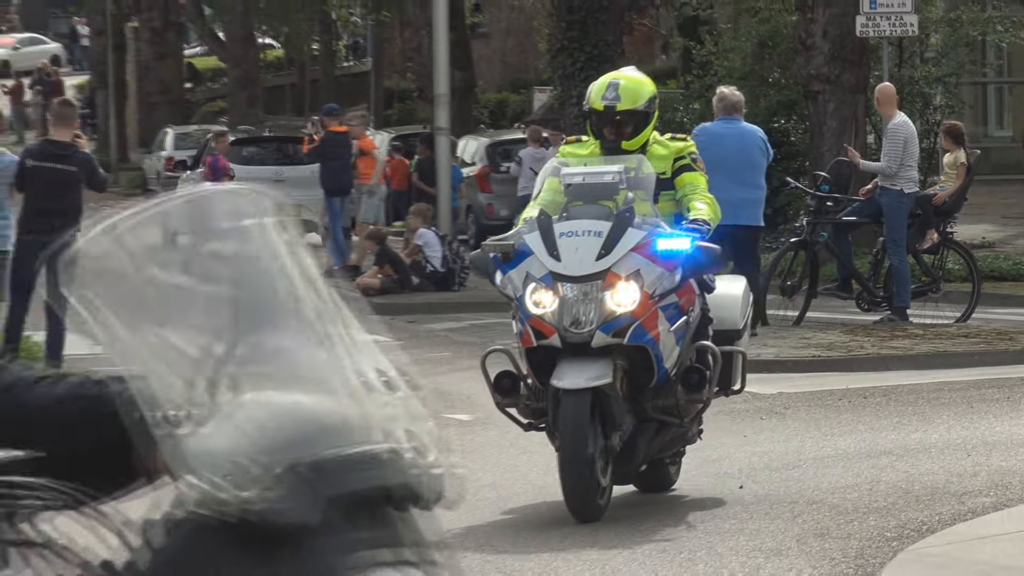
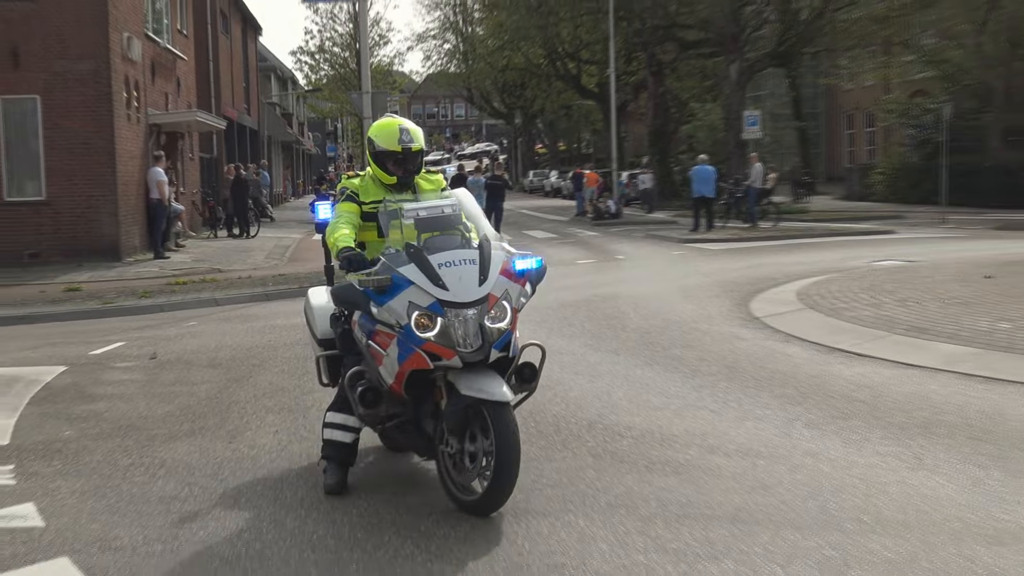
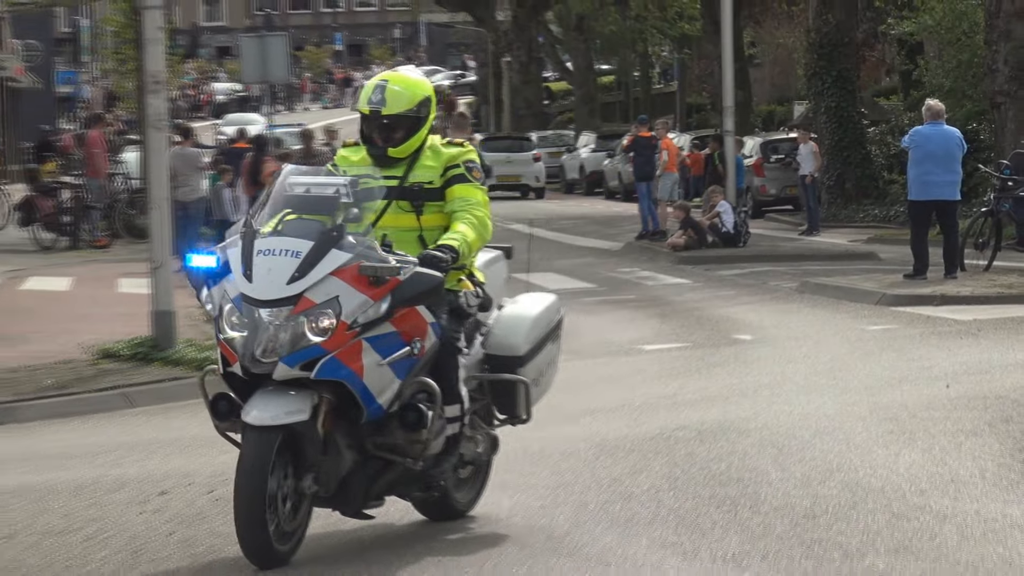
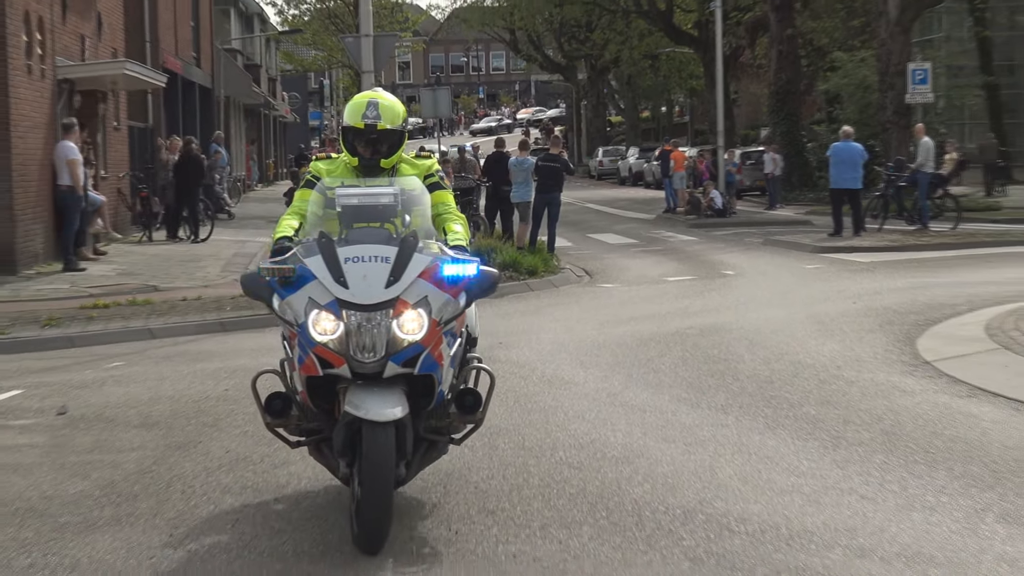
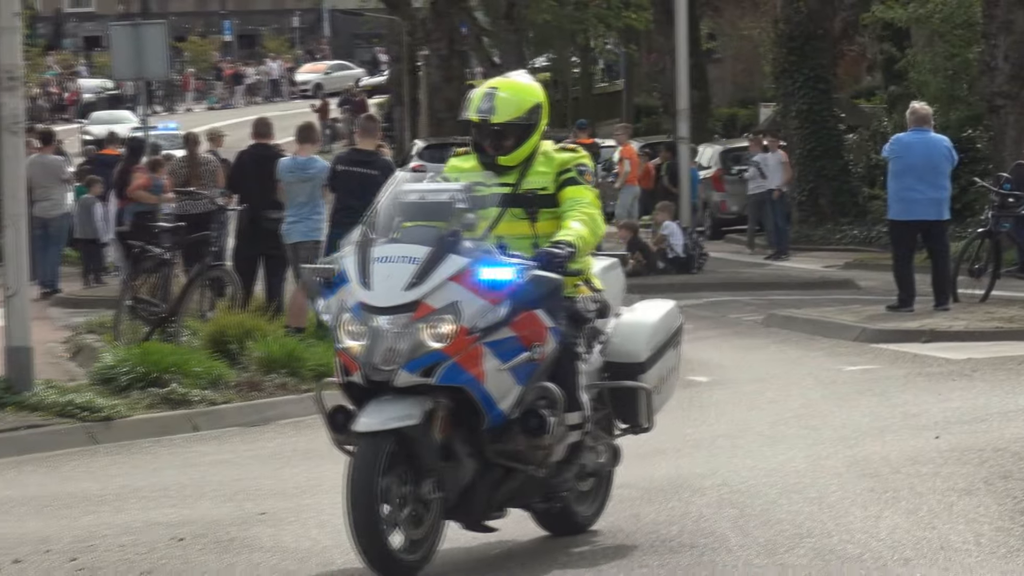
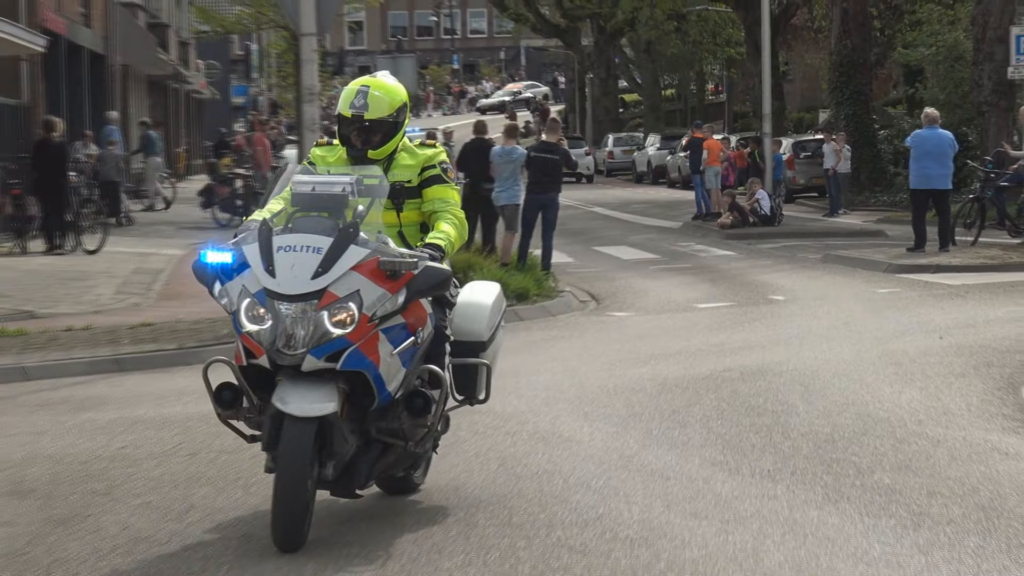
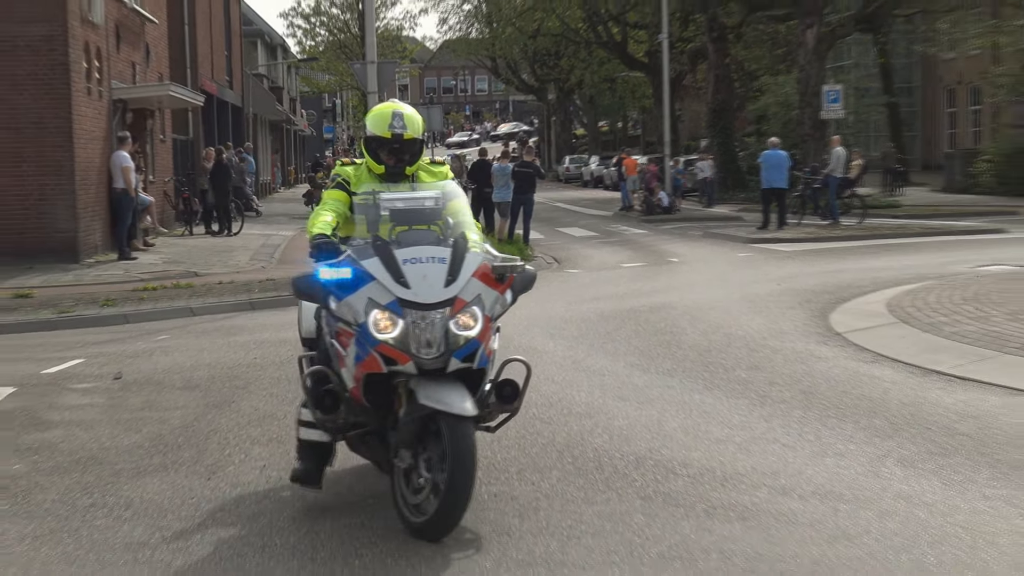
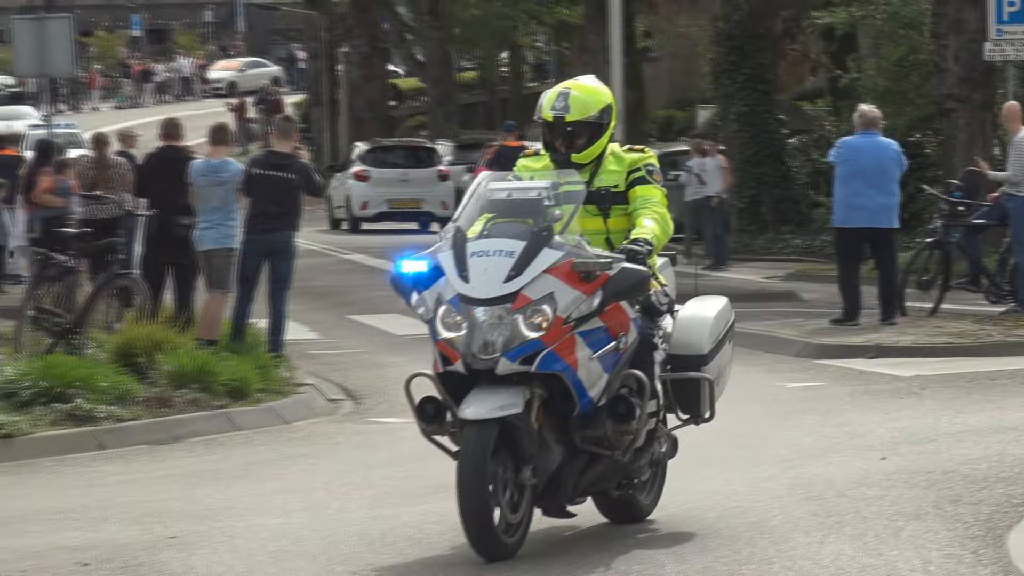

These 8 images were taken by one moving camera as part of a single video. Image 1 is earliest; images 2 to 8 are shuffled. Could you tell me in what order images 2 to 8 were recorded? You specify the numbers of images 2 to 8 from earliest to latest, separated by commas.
8, 5, 3, 6, 4, 7, 2
